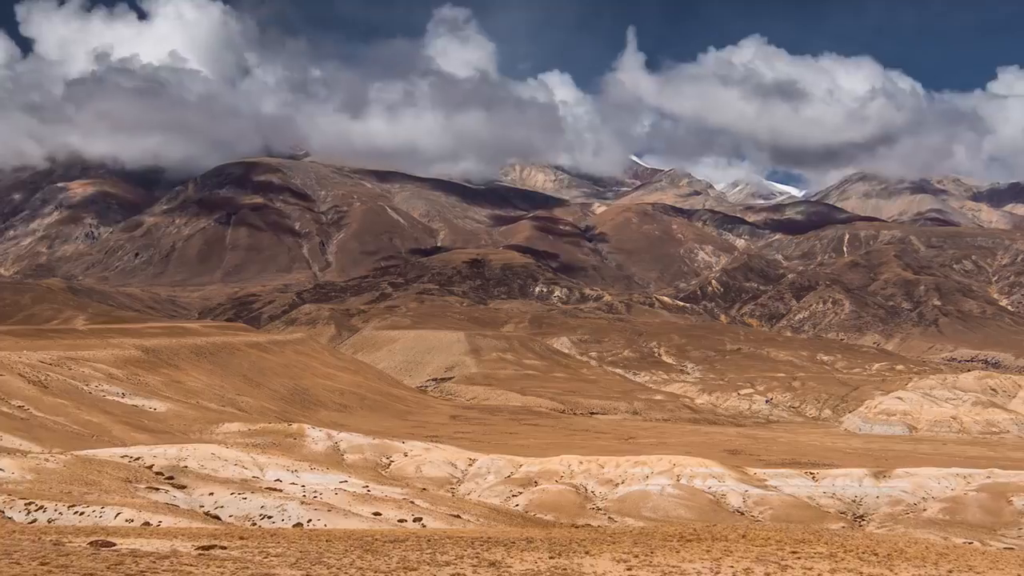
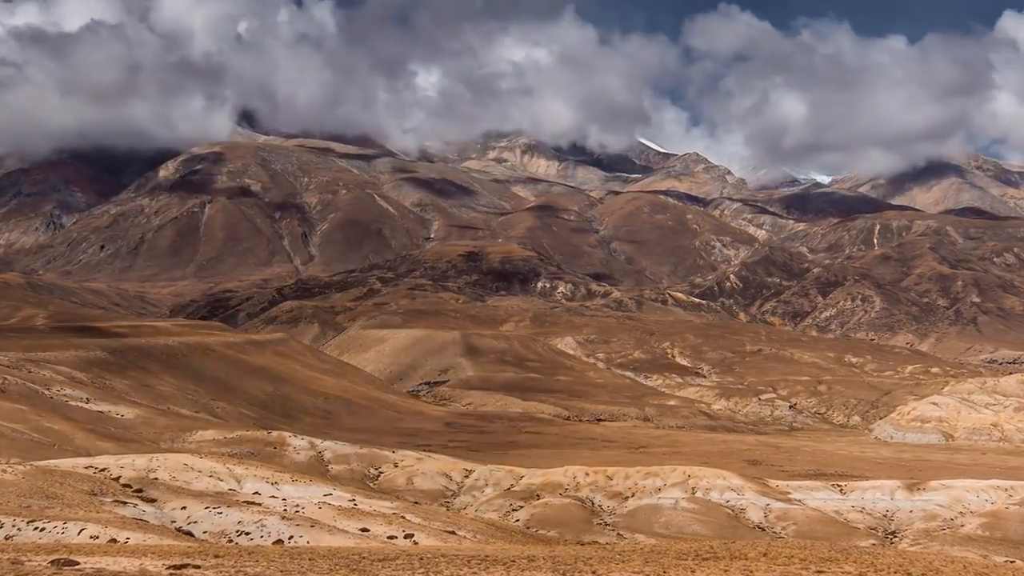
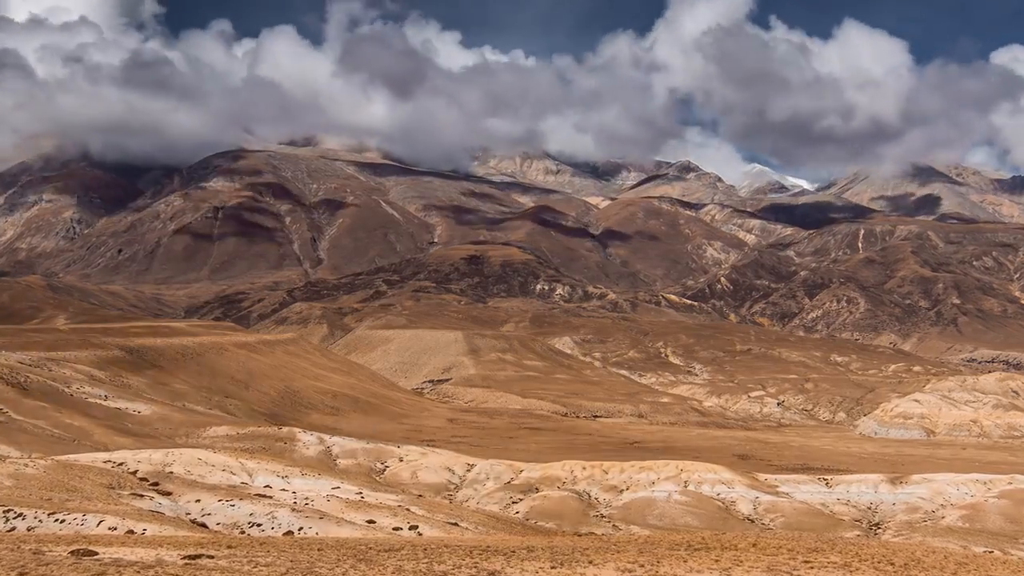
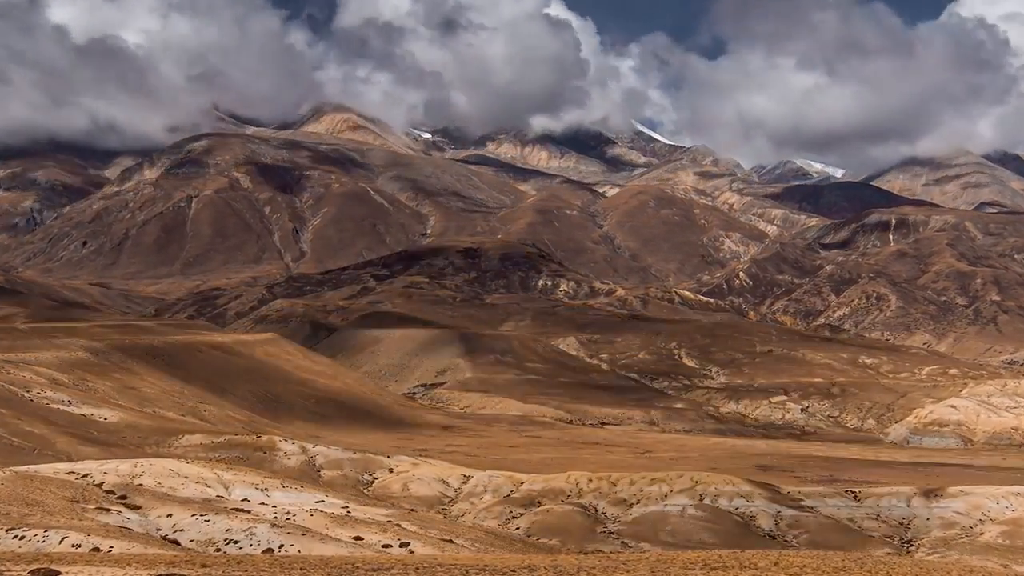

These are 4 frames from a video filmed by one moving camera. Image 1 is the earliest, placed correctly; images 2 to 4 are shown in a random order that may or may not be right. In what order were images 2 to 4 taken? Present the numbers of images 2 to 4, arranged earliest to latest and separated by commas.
3, 2, 4
